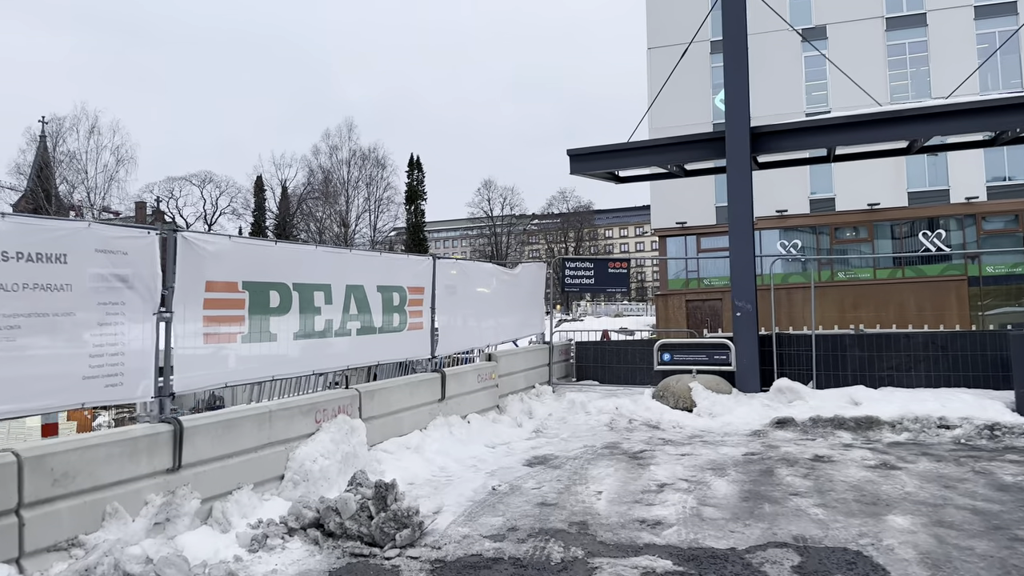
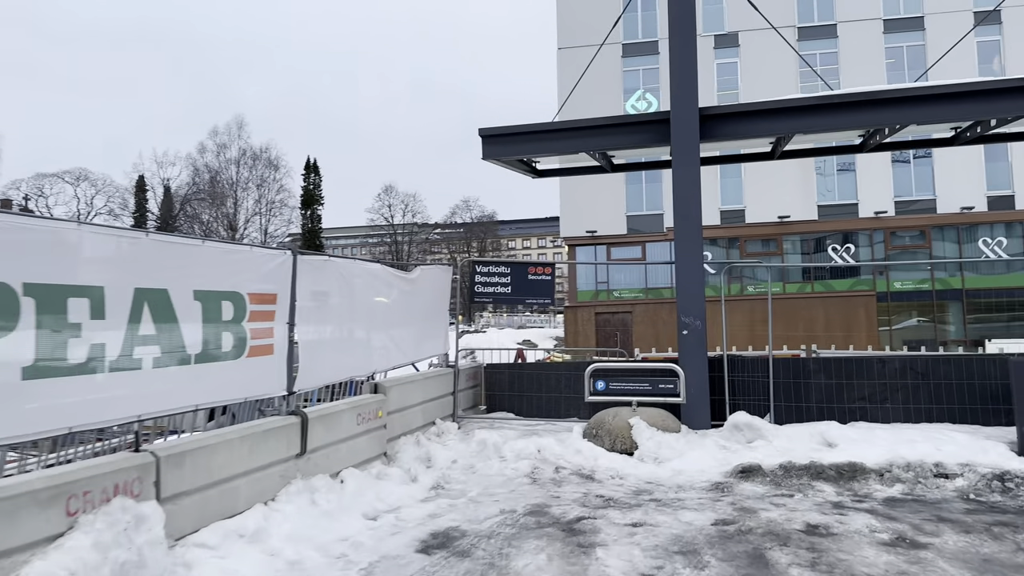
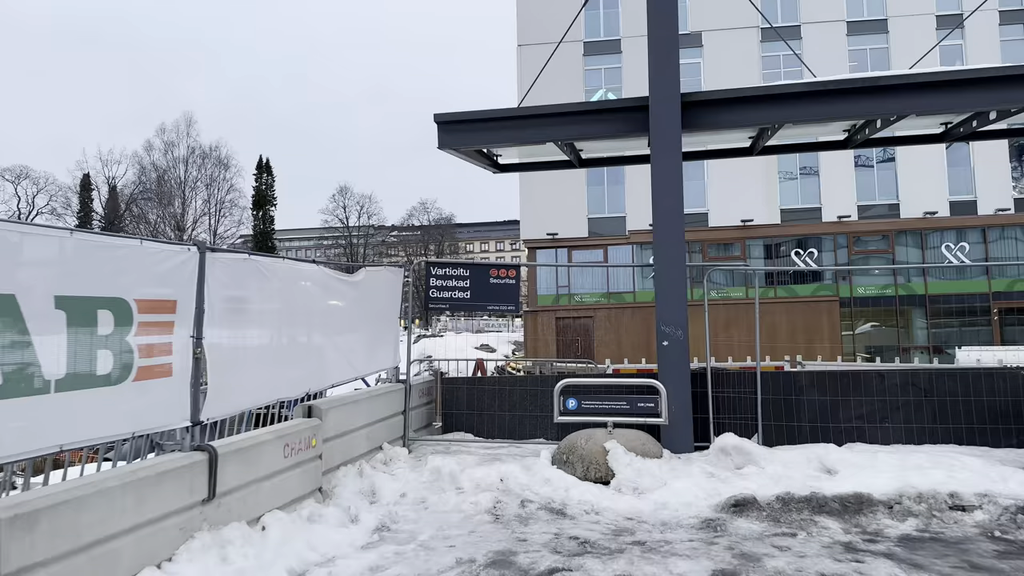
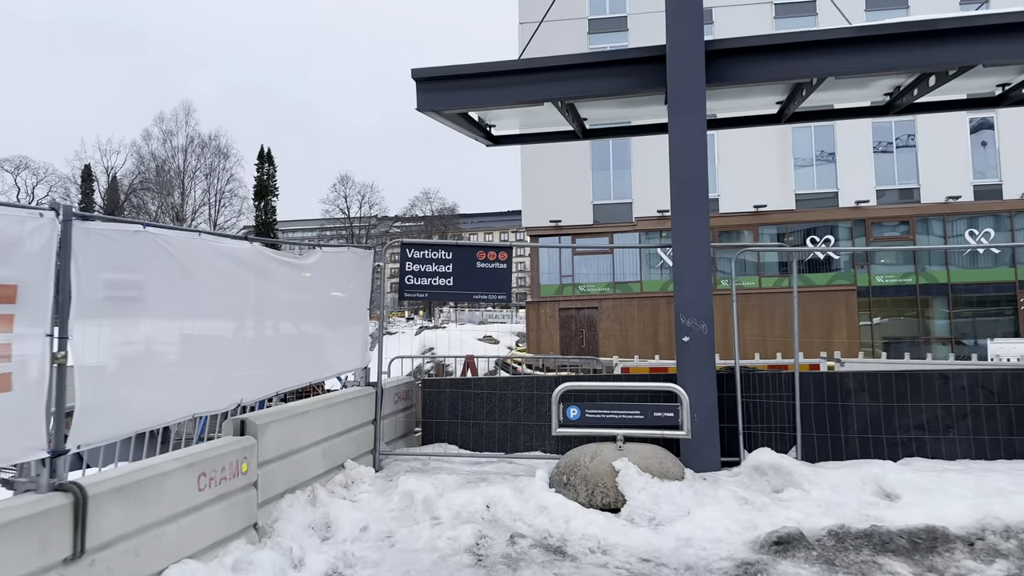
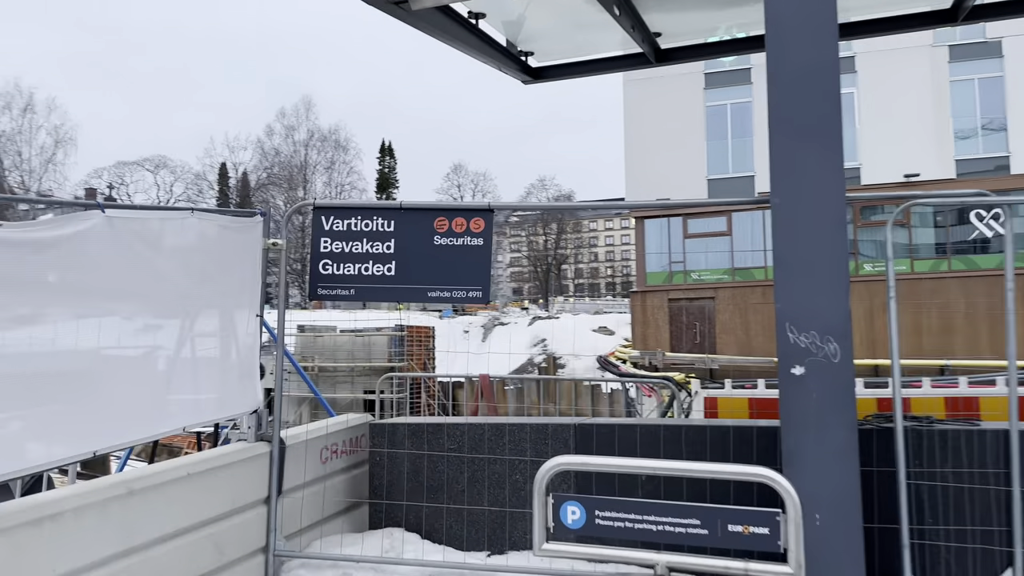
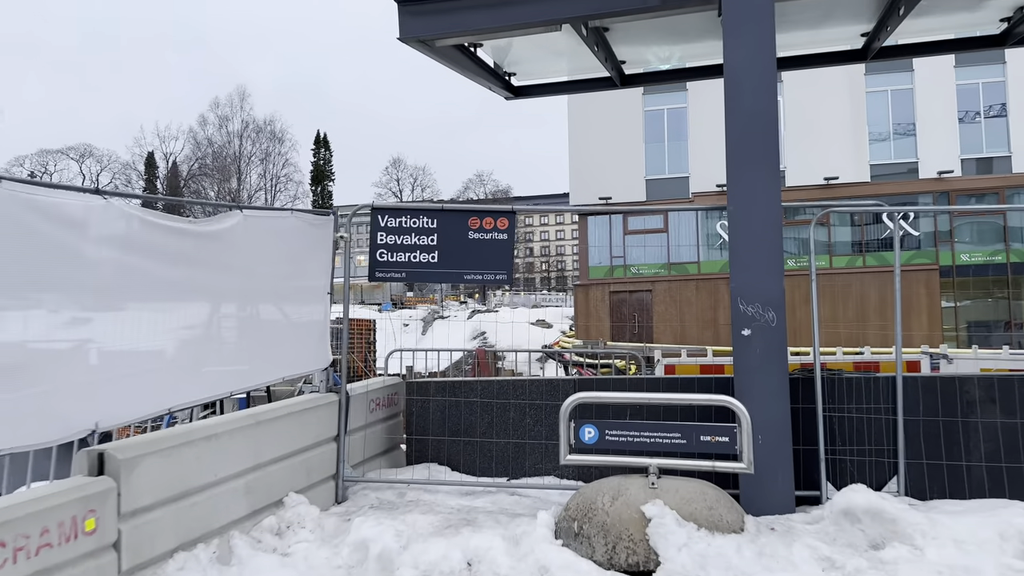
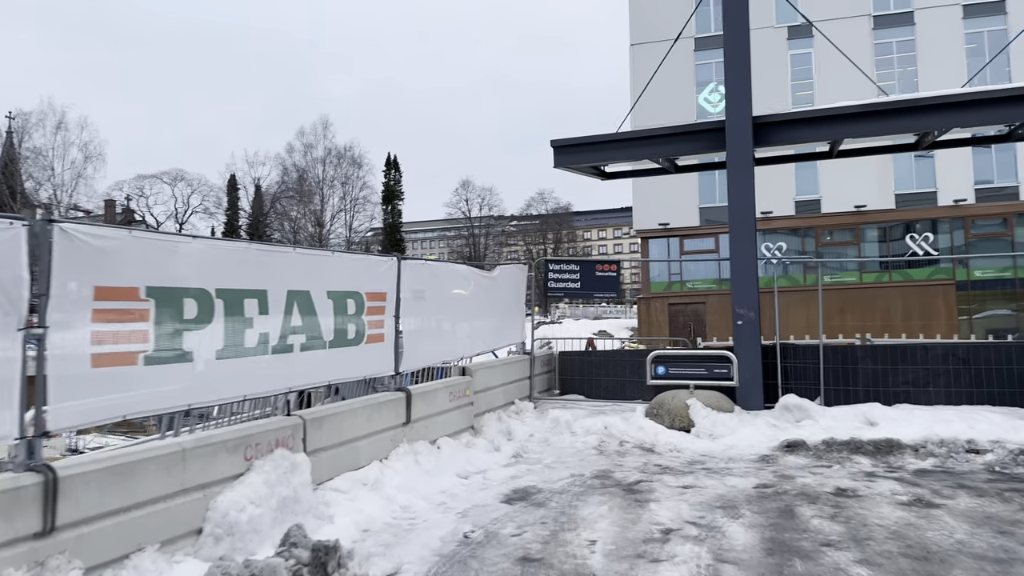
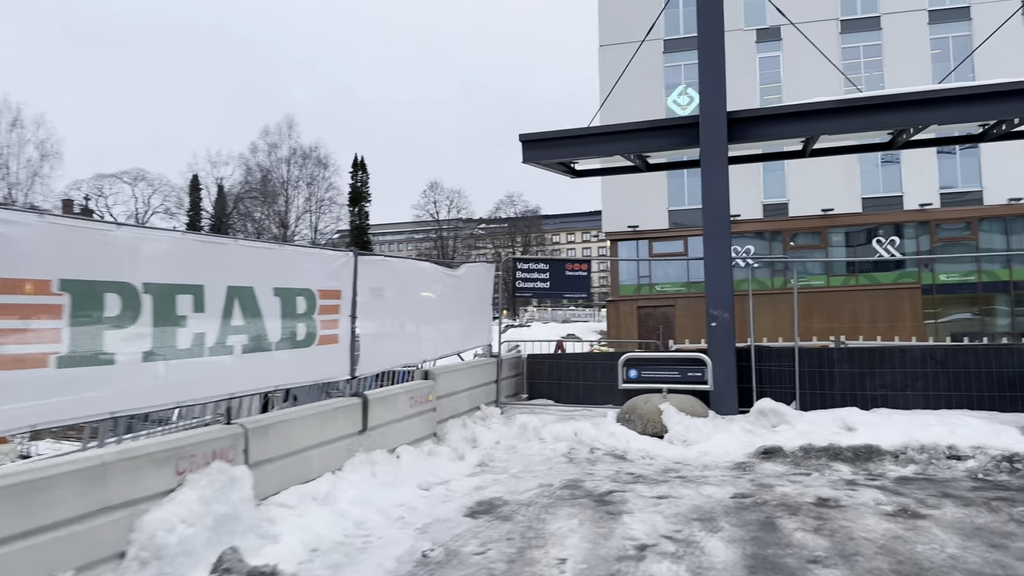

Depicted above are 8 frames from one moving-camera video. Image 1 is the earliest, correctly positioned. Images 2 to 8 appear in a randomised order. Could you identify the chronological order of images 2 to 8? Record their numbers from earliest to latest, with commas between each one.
7, 8, 2, 3, 4, 6, 5
